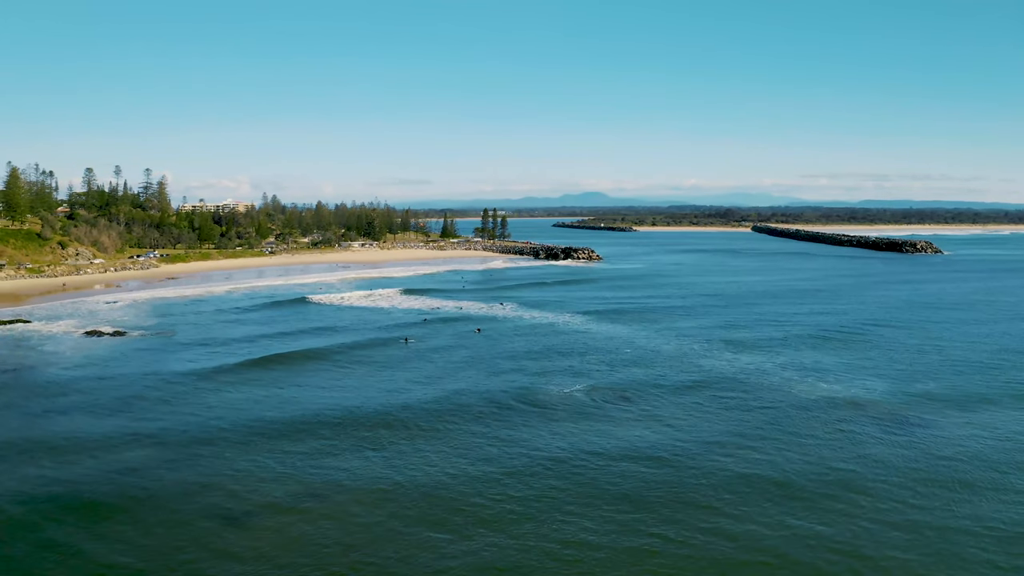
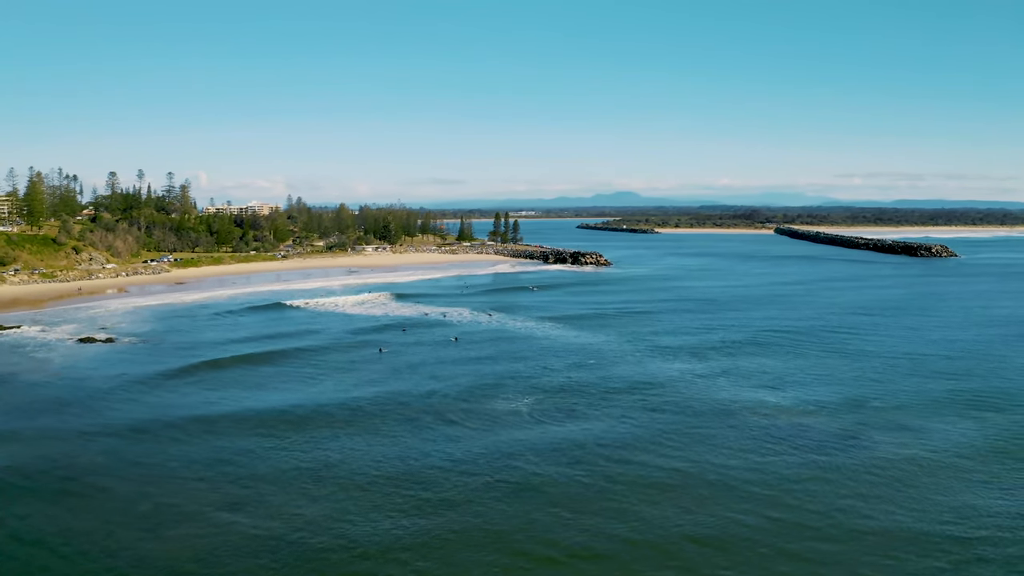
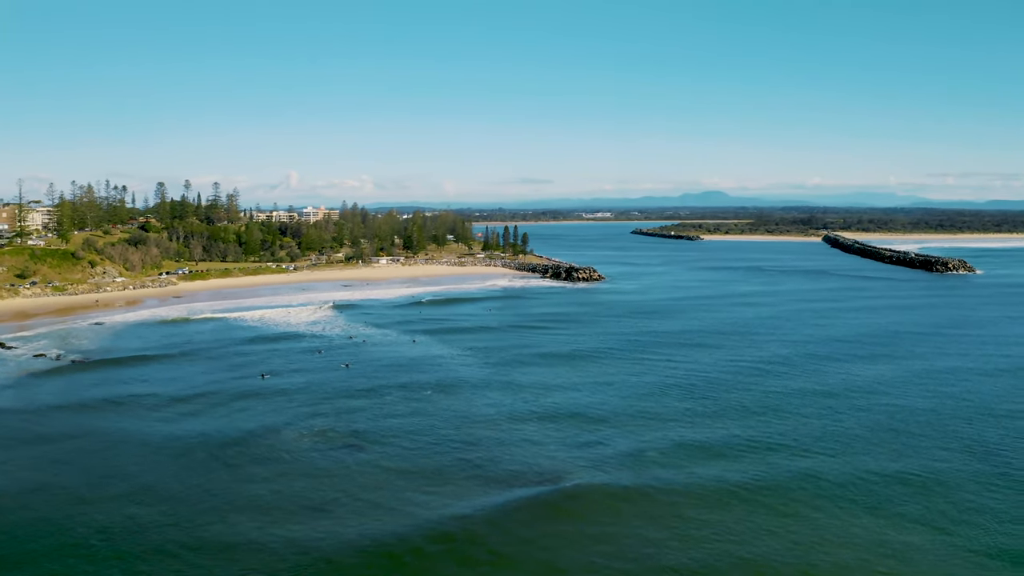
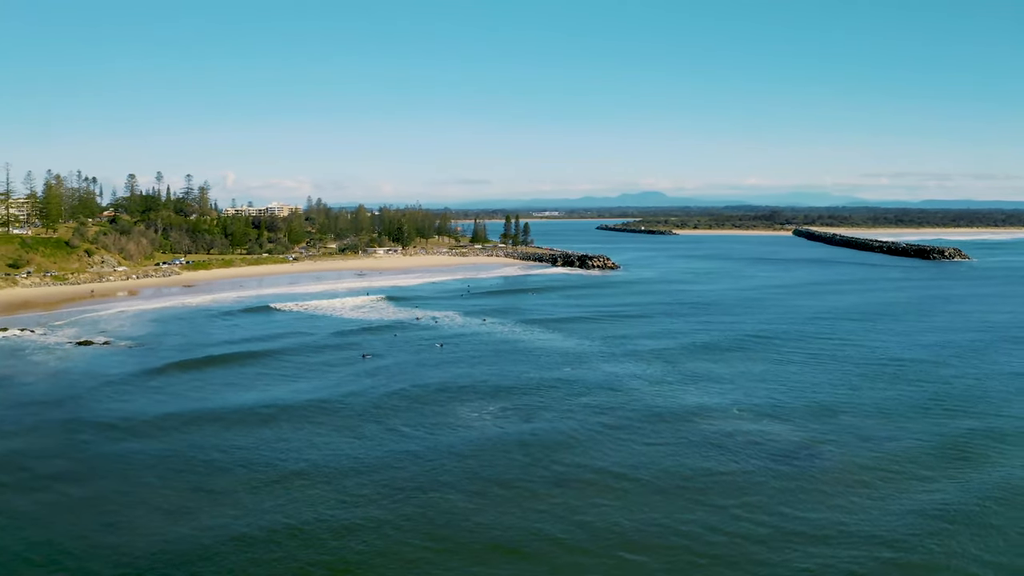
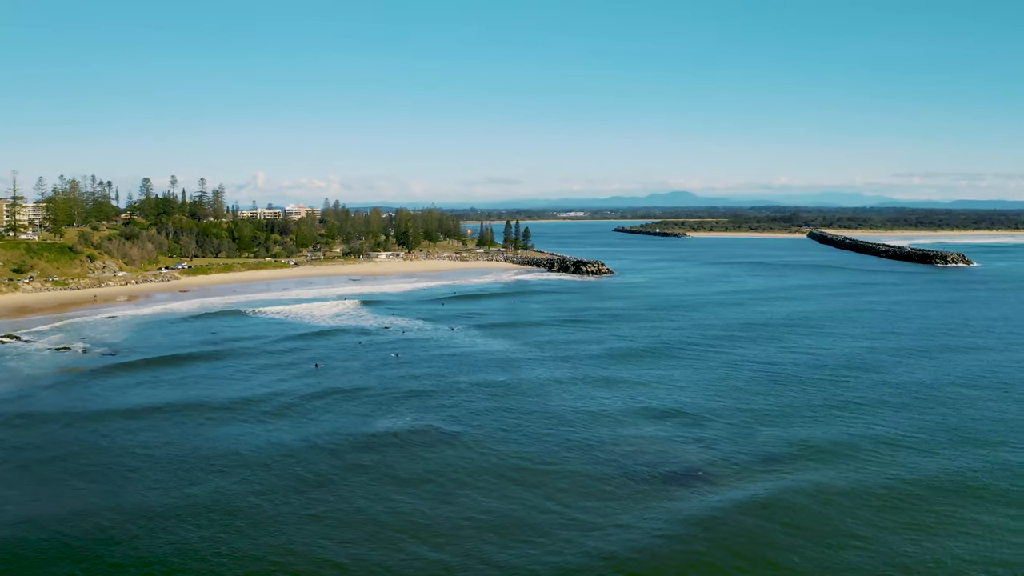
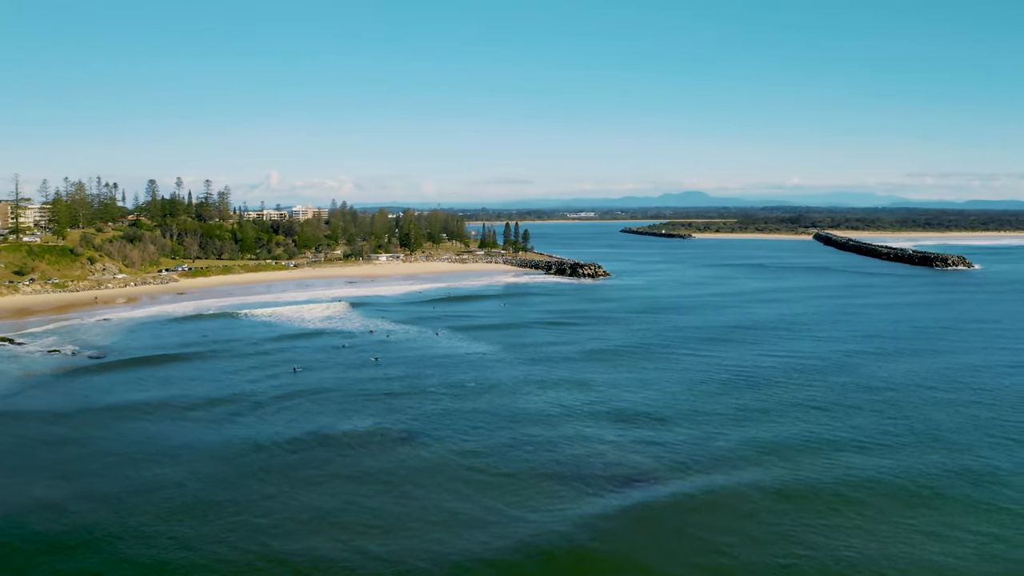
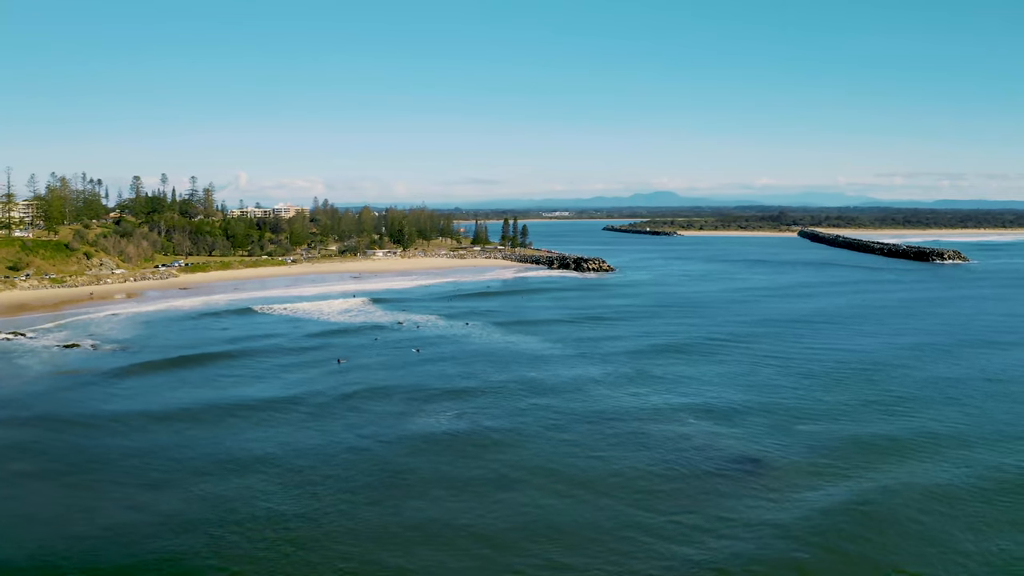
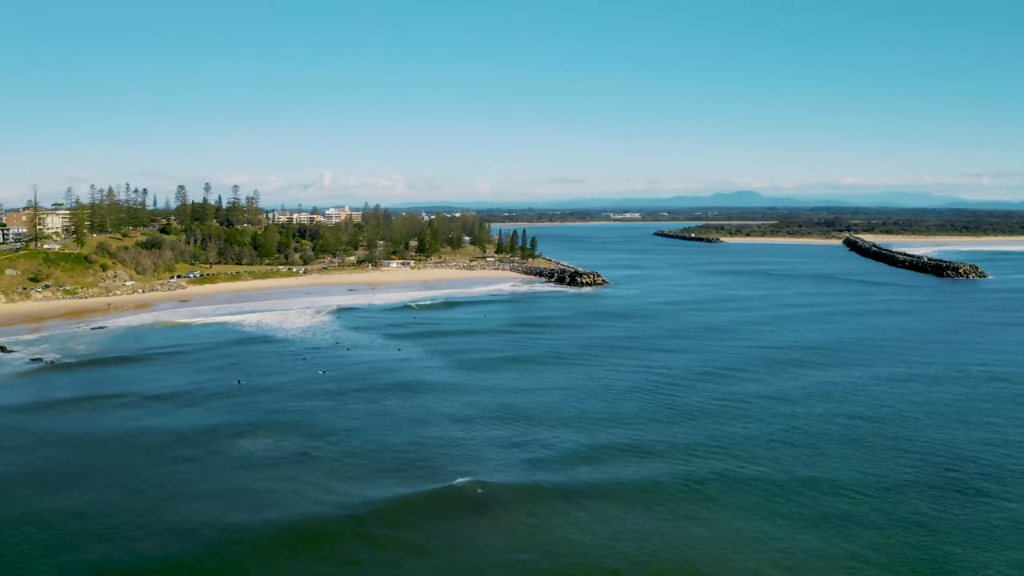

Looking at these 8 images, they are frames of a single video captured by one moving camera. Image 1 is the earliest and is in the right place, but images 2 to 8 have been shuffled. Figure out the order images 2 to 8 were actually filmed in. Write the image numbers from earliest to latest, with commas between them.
2, 4, 7, 5, 6, 3, 8
